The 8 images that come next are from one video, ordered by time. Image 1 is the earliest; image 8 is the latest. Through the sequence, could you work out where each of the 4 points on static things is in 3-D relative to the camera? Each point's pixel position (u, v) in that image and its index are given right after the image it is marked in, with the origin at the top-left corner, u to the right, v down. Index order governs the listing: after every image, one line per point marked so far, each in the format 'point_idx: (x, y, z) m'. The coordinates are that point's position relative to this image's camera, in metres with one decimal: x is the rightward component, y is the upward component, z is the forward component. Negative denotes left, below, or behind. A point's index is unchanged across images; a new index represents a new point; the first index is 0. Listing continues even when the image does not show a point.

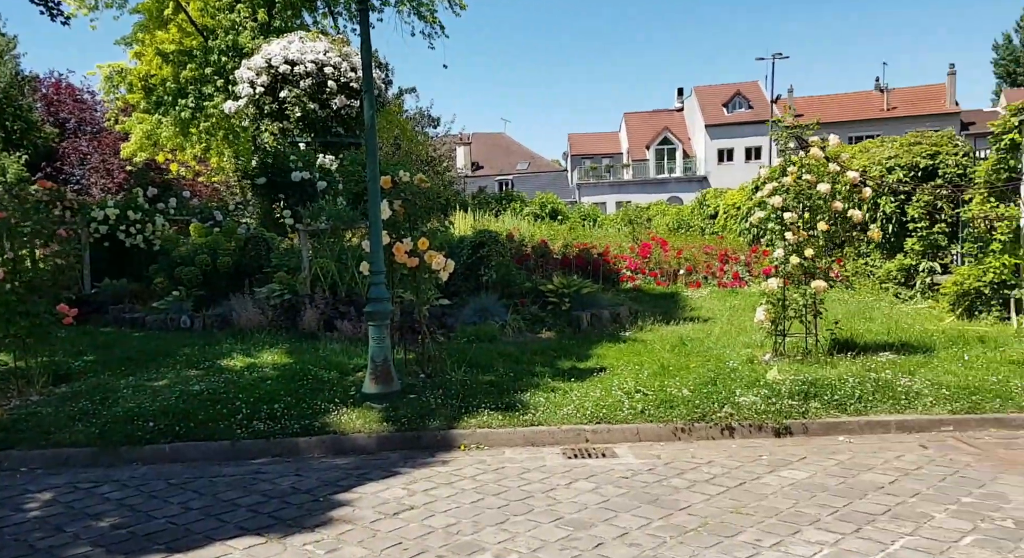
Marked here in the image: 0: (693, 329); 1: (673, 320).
0: (+2.0, -0.6, +9.7) m
1: (+1.9, -0.5, +10.5) m
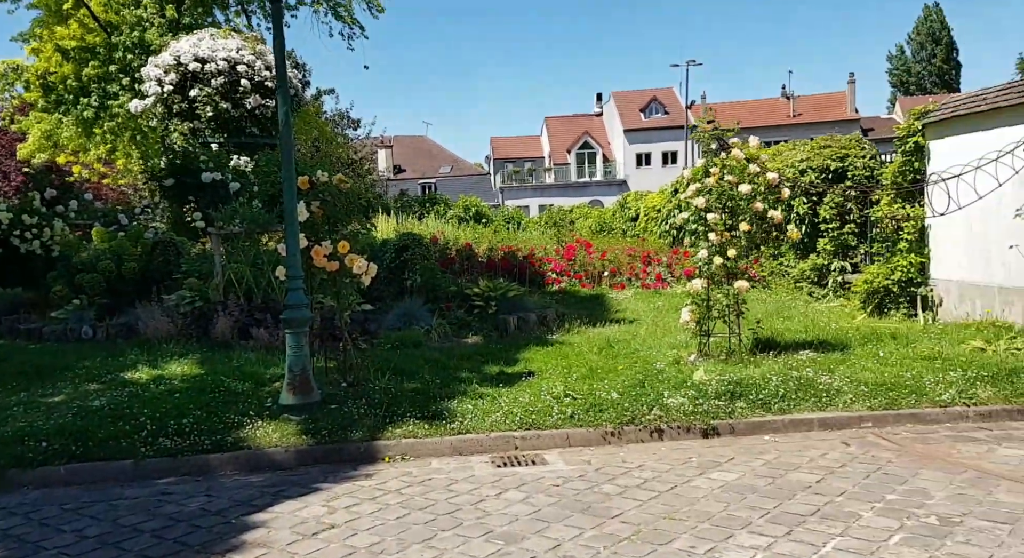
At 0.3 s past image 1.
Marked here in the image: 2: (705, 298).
0: (+1.2, -0.6, +9.7) m
1: (+1.0, -0.5, +10.4) m
2: (+1.7, -0.2, +7.8) m
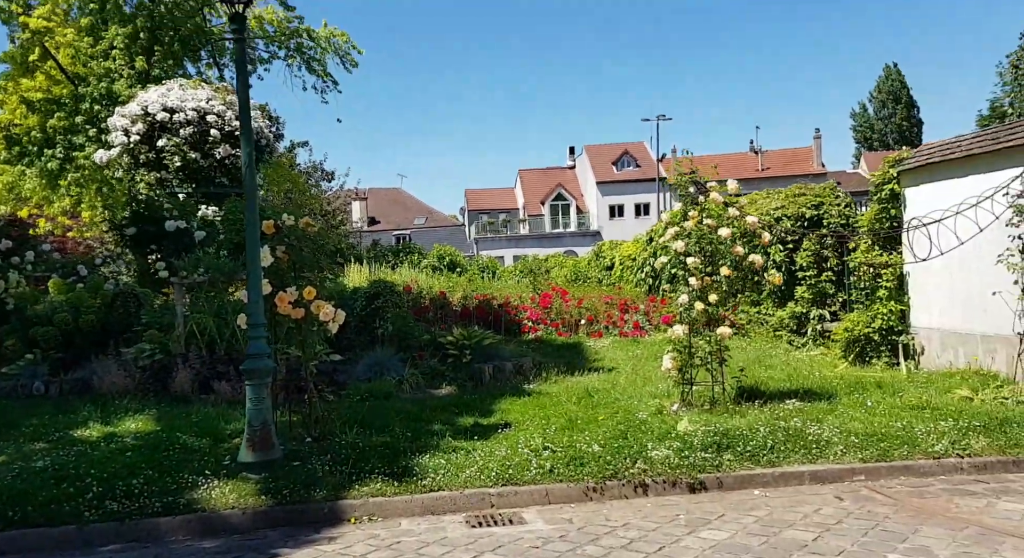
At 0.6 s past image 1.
0: (+0.9, -1.1, +9.4) m
1: (+0.8, -1.1, +10.1) m
2: (+1.5, -0.6, +7.6) m
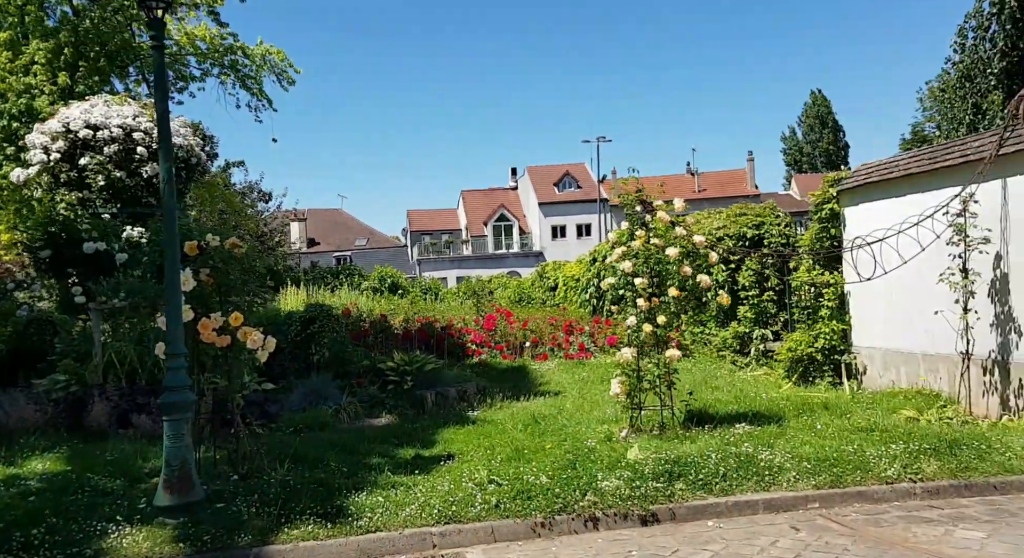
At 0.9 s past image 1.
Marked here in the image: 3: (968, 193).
0: (+0.3, -1.3, +9.1) m
1: (+0.1, -1.3, +9.8) m
2: (+1.0, -0.7, +7.4) m
3: (+4.0, +0.8, +7.8) m
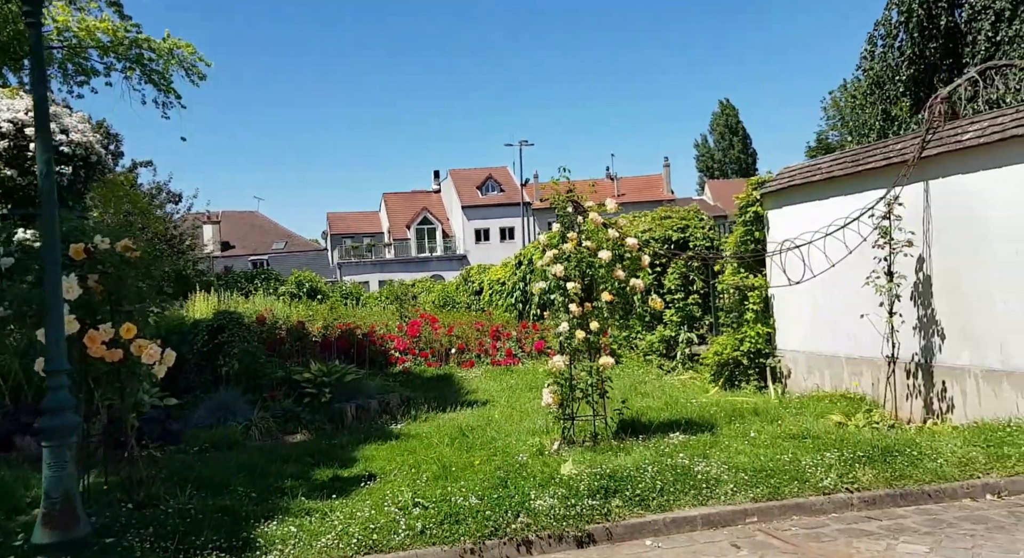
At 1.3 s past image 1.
0: (-0.4, -1.4, +8.8) m
1: (-0.7, -1.4, +9.5) m
2: (+0.4, -0.8, +7.1) m
3: (+3.4, +0.7, +7.8) m
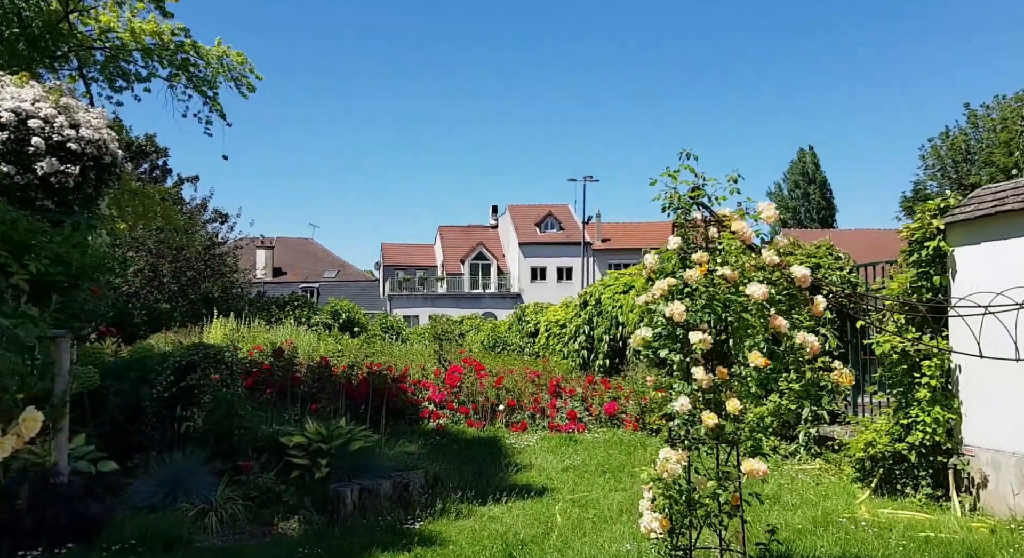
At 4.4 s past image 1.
0: (+0.1, -1.6, +6.1) m
1: (-0.2, -1.7, +6.8) m
2: (+0.9, -1.0, +4.4) m
3: (+3.9, +0.3, +4.9) m
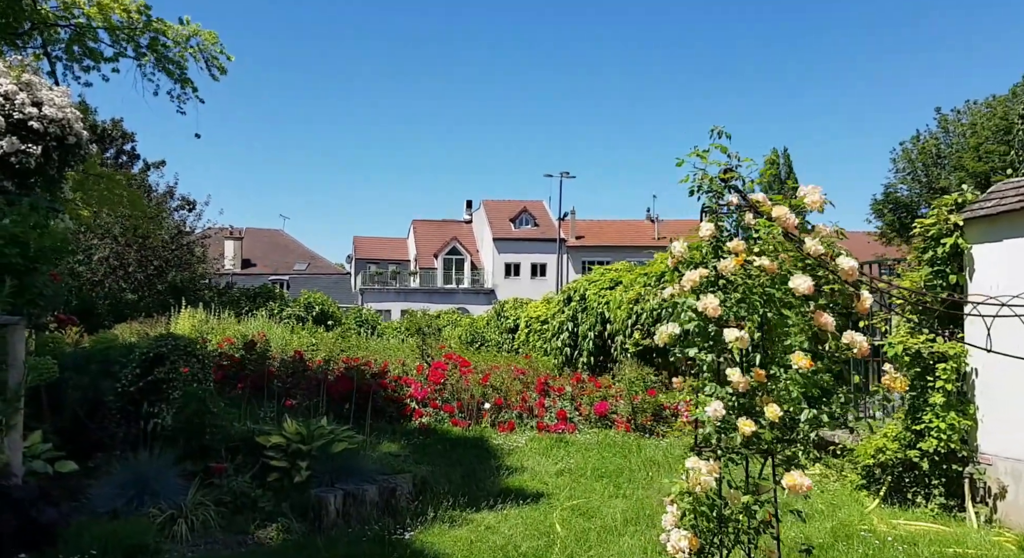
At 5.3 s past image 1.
0: (+0.1, -1.6, +5.6) m
1: (-0.2, -1.6, +6.3) m
2: (+0.9, -1.0, +3.9) m
3: (+3.9, +0.3, +4.6) m
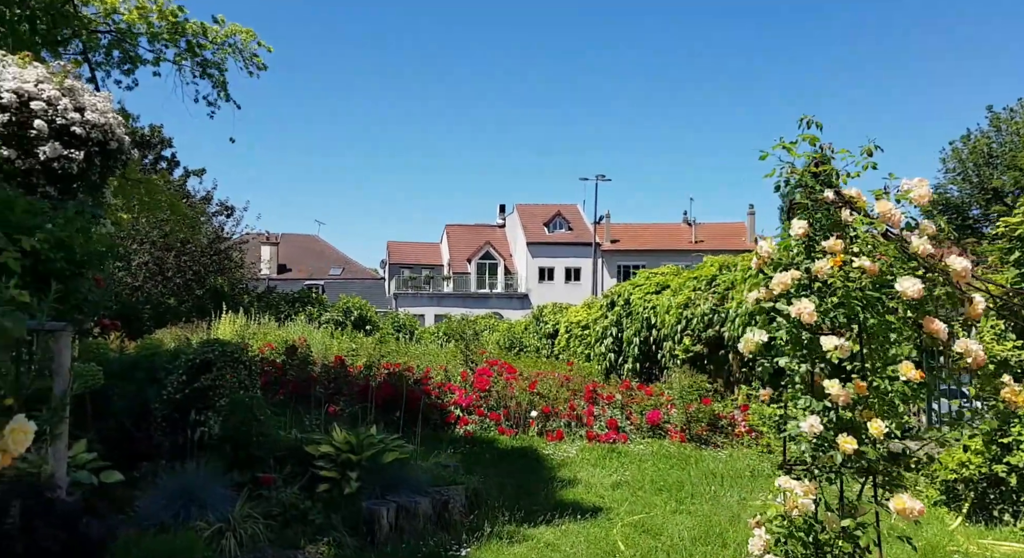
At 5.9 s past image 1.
0: (+0.4, -1.6, +5.3) m
1: (+0.2, -1.6, +6.0) m
2: (+1.2, -1.0, +3.6) m
3: (+4.3, +0.3, +4.1) m
